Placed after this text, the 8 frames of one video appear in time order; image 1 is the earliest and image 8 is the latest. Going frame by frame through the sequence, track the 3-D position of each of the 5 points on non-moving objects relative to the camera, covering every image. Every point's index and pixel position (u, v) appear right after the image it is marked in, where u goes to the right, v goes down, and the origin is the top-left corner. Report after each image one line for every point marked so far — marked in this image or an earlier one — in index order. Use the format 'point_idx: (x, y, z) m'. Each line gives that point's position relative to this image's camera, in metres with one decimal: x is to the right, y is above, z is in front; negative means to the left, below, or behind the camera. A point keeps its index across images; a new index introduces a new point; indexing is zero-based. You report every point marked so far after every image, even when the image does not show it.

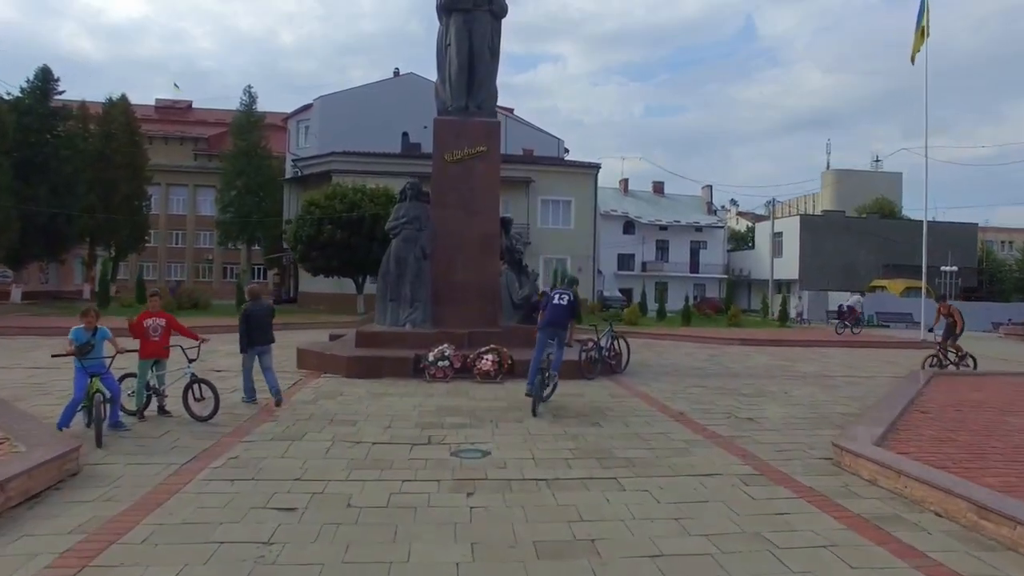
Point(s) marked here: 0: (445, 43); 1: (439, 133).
0: (-1.1, +3.9, +10.4) m
1: (-1.1, +2.3, +10.0) m
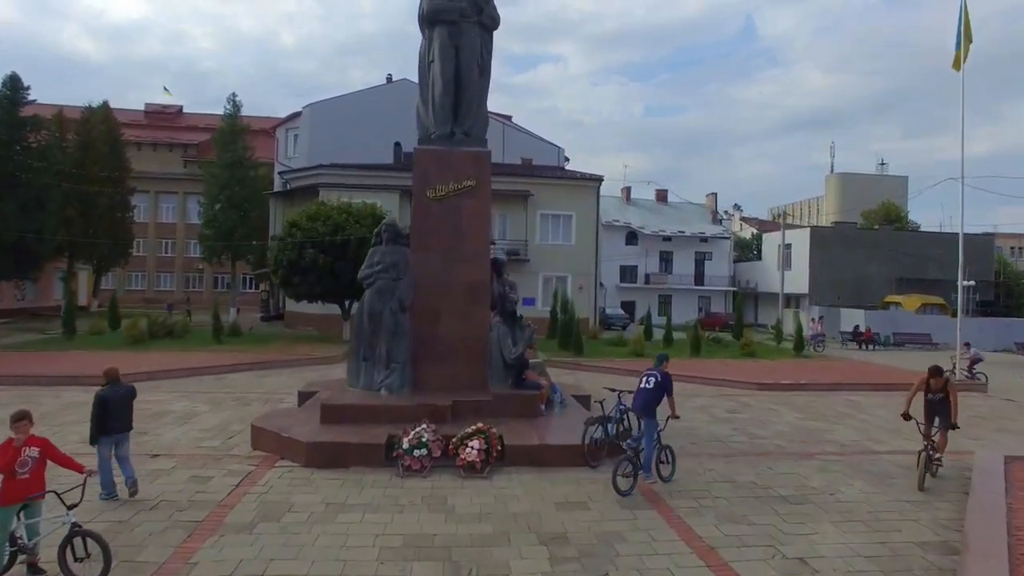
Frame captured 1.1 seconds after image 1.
0: (-1.2, +3.1, +9.1) m
1: (-1.2, +1.6, +8.7) m
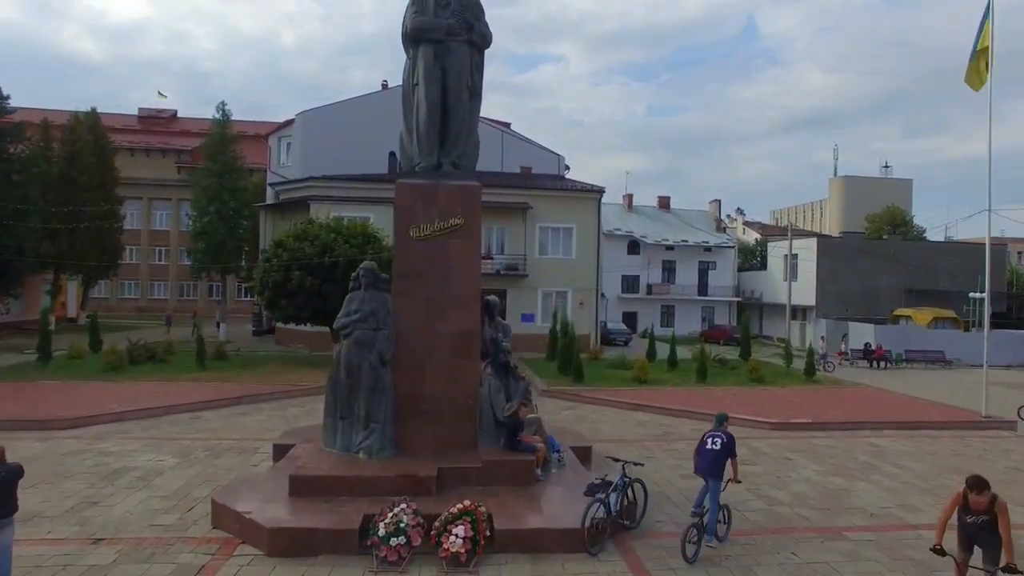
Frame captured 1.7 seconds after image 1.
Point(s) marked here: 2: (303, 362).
0: (-1.3, +2.6, +8.2) m
1: (-1.3, +1.0, +7.8) m
2: (-5.9, -2.1, +19.0) m
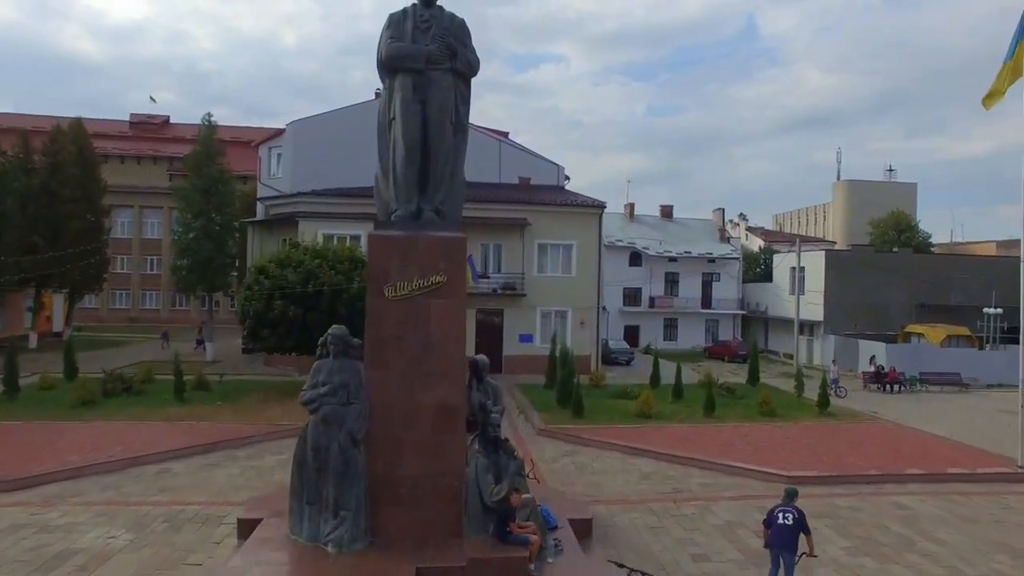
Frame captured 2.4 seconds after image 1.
0: (-1.4, +1.9, +7.3) m
1: (-1.4, +0.3, +6.9) m
2: (-6.0, -2.8, +18.0) m
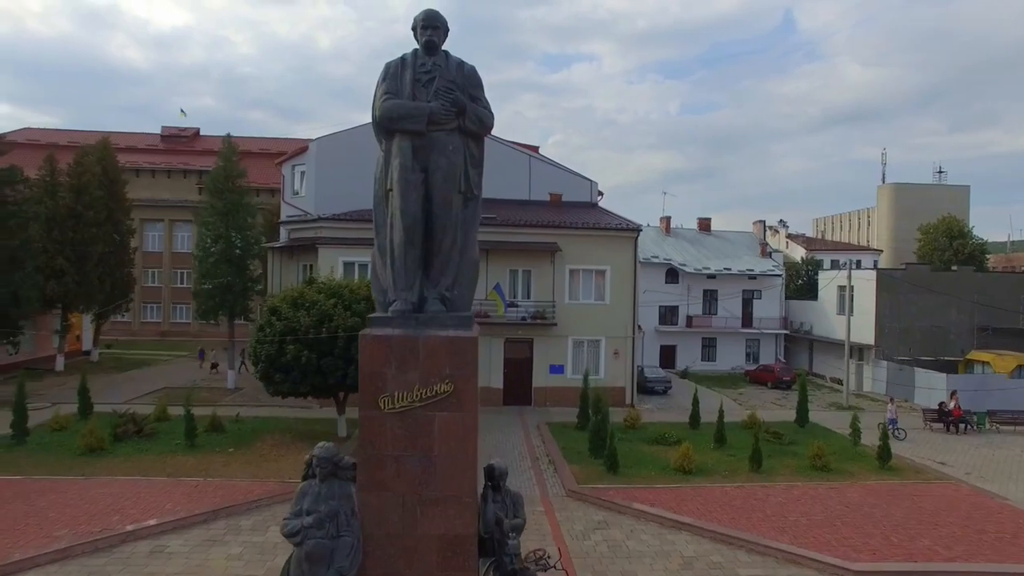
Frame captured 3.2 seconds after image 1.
0: (-1.2, +1.0, +6.2) m
1: (-1.2, -0.6, +5.8) m
2: (-5.2, -3.7, +17.1) m
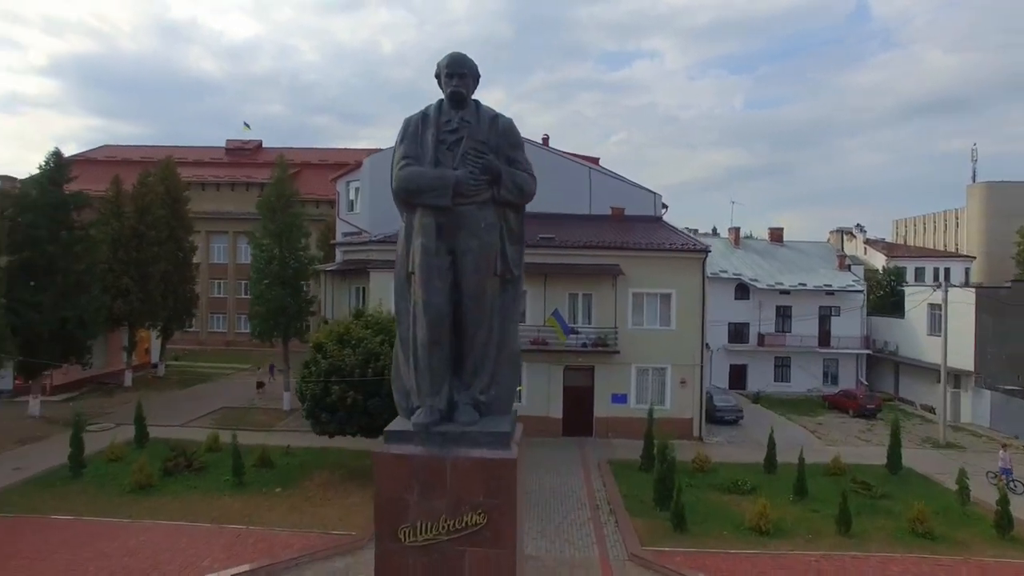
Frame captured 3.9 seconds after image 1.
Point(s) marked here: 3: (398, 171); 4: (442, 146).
0: (-0.8, +0.2, +5.2) m
1: (-0.9, -1.4, +4.8) m
2: (-3.9, -4.5, +16.5) m
3: (-0.8, +0.8, +4.9) m
4: (-0.5, +1.0, +4.9) m
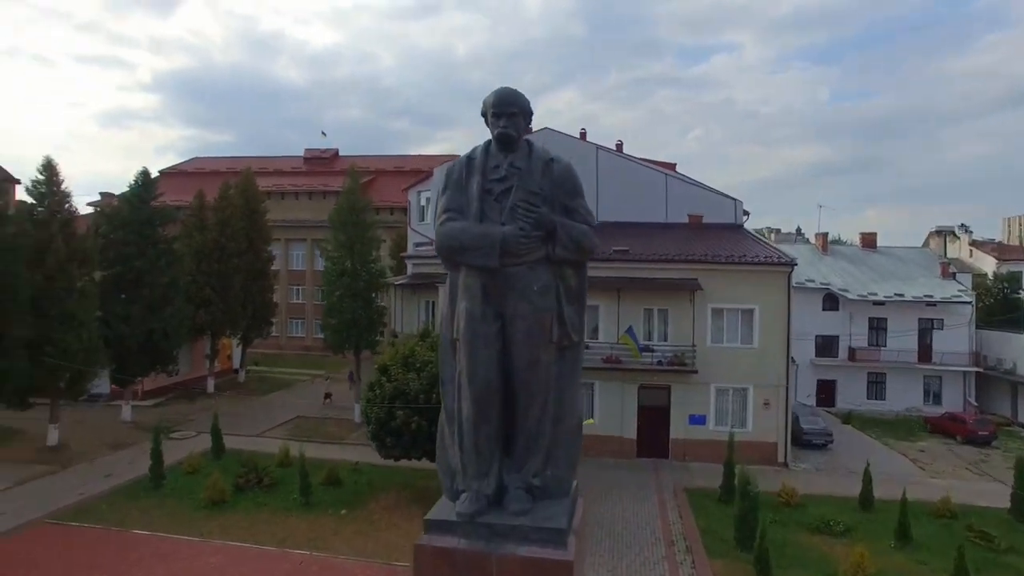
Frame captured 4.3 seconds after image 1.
0: (-0.4, -0.3, +4.6) m
1: (-0.5, -1.8, +4.2) m
2: (-2.2, -4.9, +16.2) m
3: (-0.4, +0.4, +4.3) m
4: (-0.1, +0.6, +4.3) m
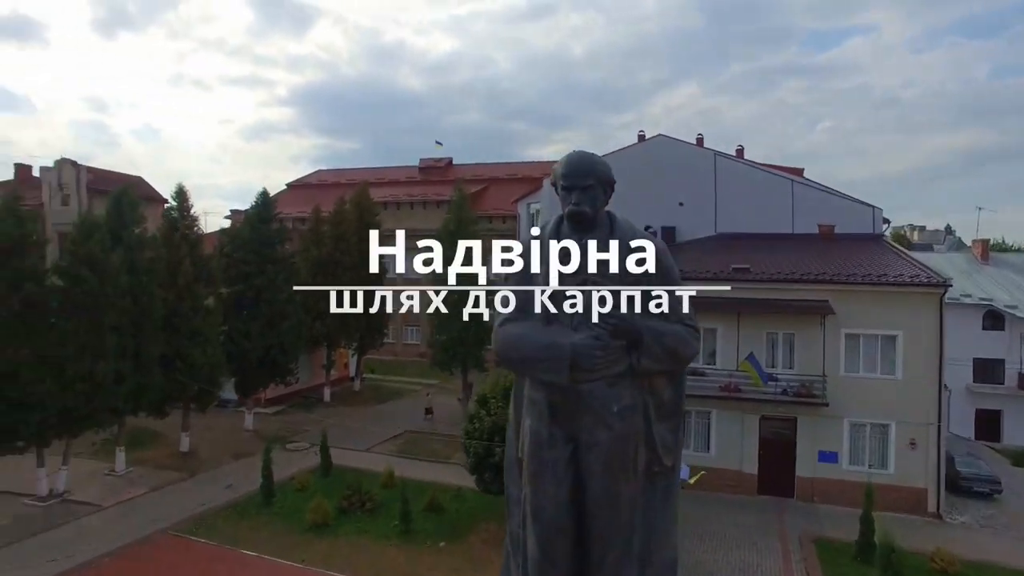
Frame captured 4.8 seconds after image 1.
0: (0.0, -0.8, +3.8) m
1: (-0.2, -2.4, +3.5) m
2: (+0.2, -5.5, +15.5) m
3: (0.0, -0.2, +3.6) m
4: (+0.3, 0.0, +3.5) m
